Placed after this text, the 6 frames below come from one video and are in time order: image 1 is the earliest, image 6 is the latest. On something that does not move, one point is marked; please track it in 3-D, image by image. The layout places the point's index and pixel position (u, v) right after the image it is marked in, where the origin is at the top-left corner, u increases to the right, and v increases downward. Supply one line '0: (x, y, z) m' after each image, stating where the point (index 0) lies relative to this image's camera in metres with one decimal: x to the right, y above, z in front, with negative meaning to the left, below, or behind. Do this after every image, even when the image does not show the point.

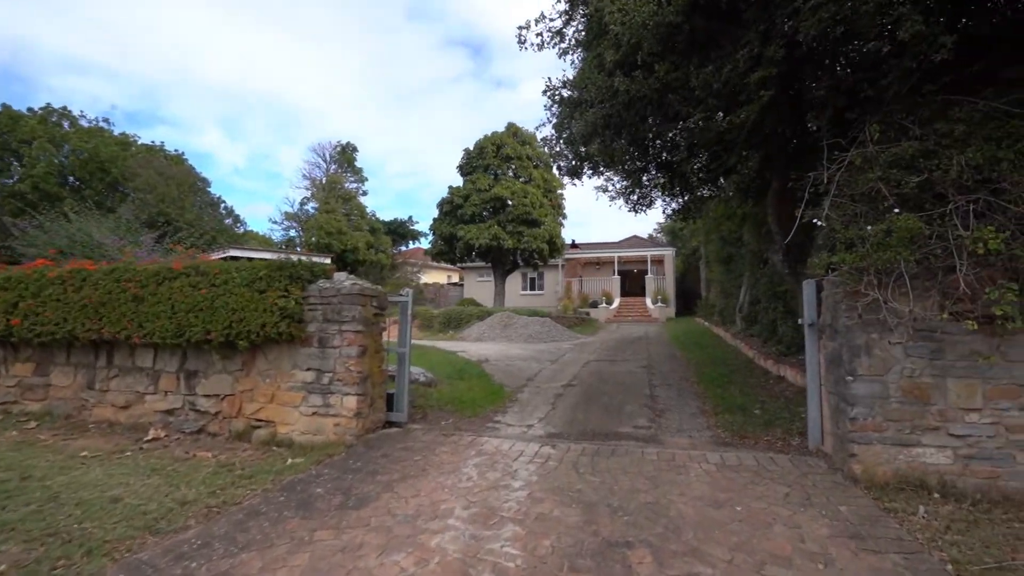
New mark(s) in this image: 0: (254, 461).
0: (-2.4, -1.6, +4.7) m
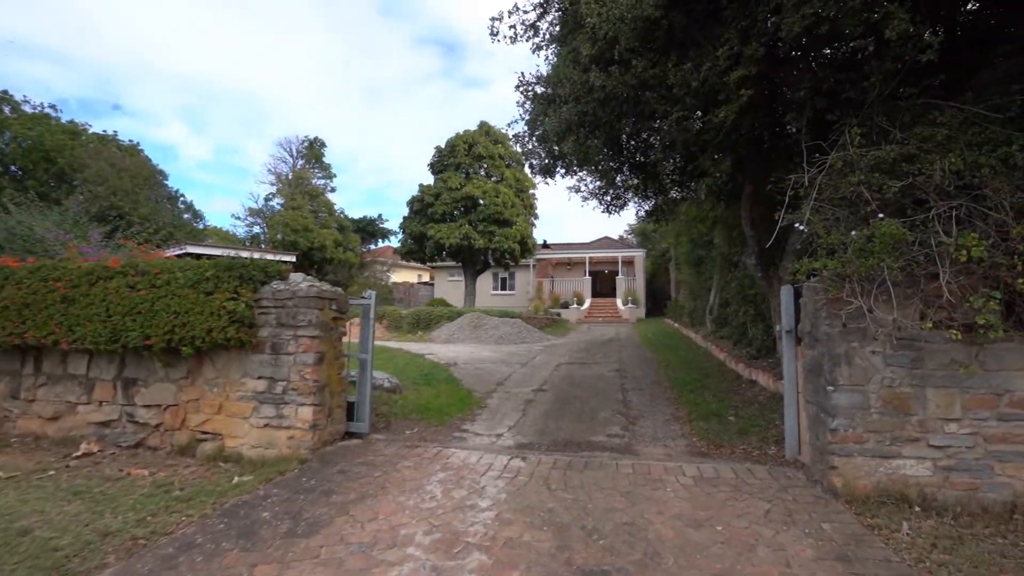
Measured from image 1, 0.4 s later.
0: (-2.6, -1.6, +4.3) m
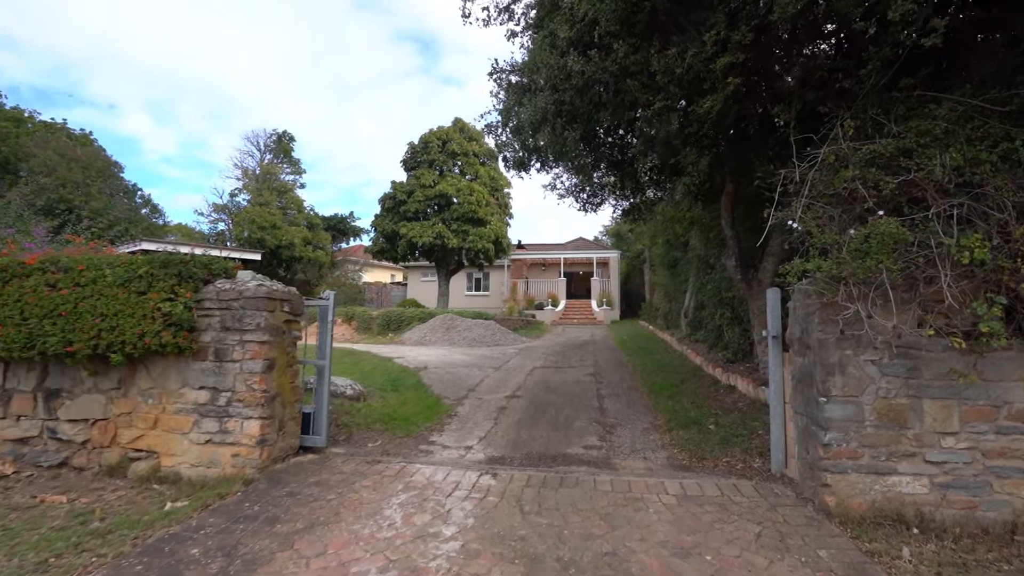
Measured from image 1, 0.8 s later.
0: (-2.9, -1.6, +3.8) m
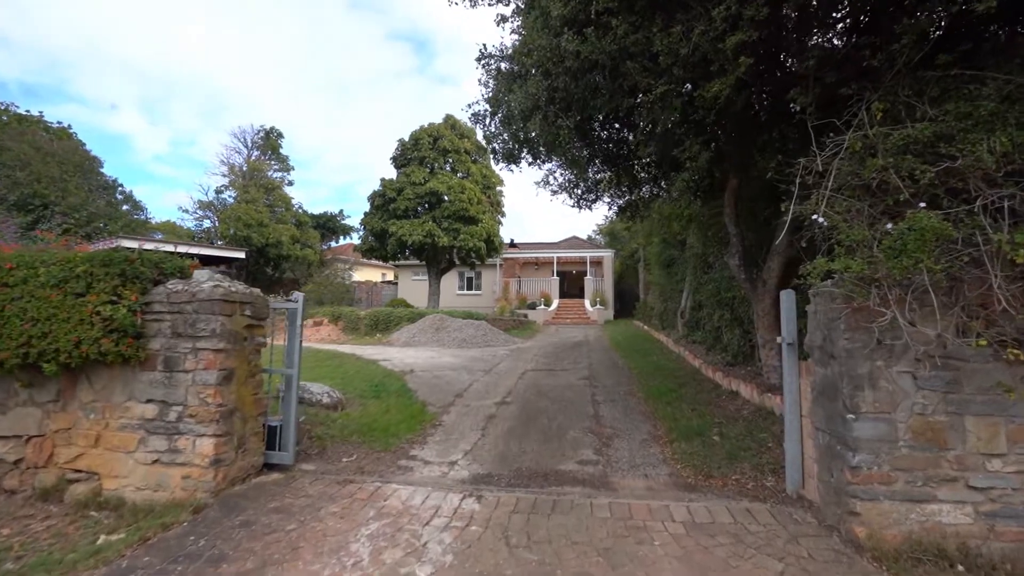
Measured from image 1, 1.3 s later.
0: (-3.0, -1.6, +3.3) m
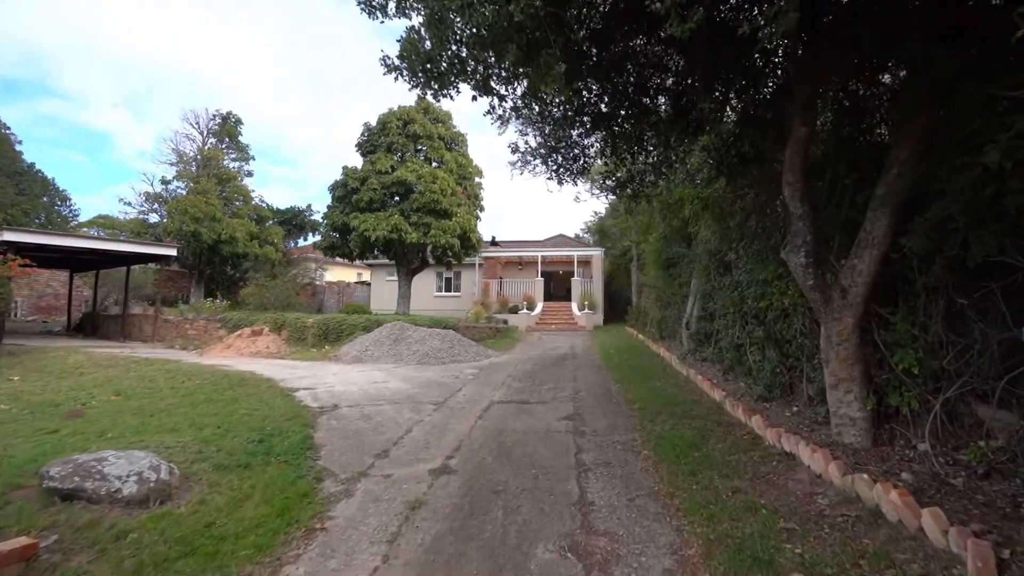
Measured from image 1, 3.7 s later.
0: (-3.4, -1.7, +0.7) m
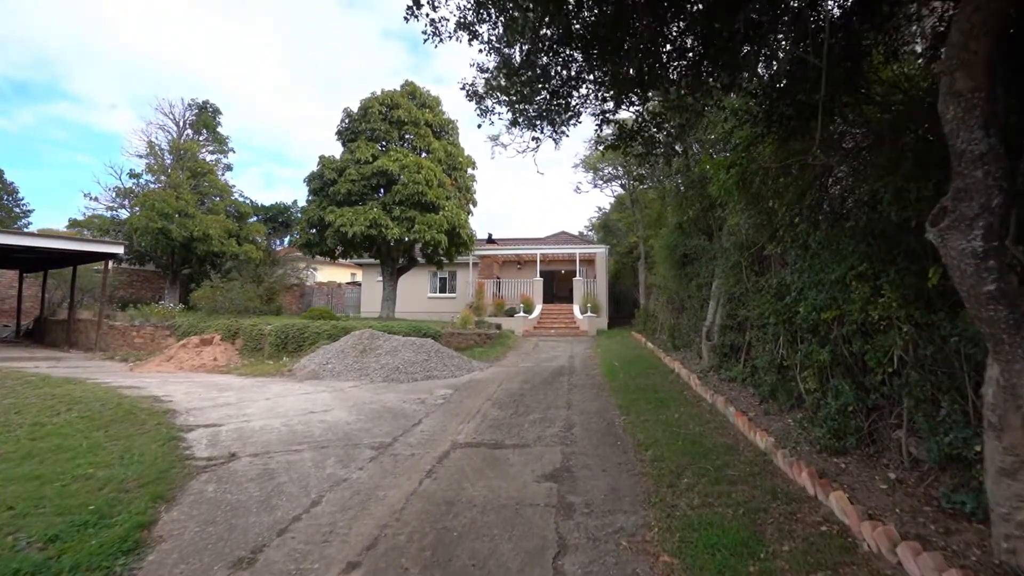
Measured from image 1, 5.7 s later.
0: (-3.9, -1.7, -1.3) m
